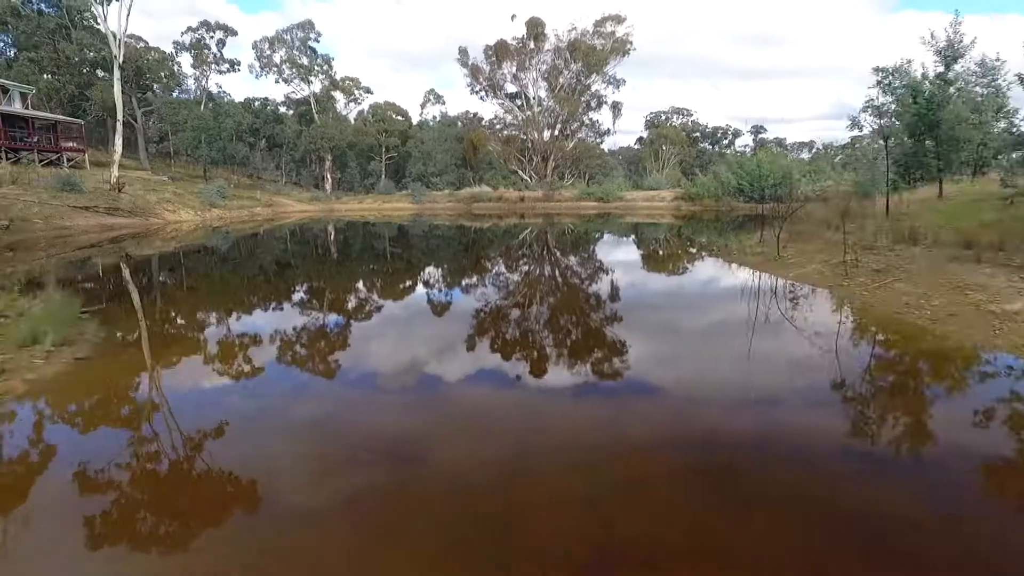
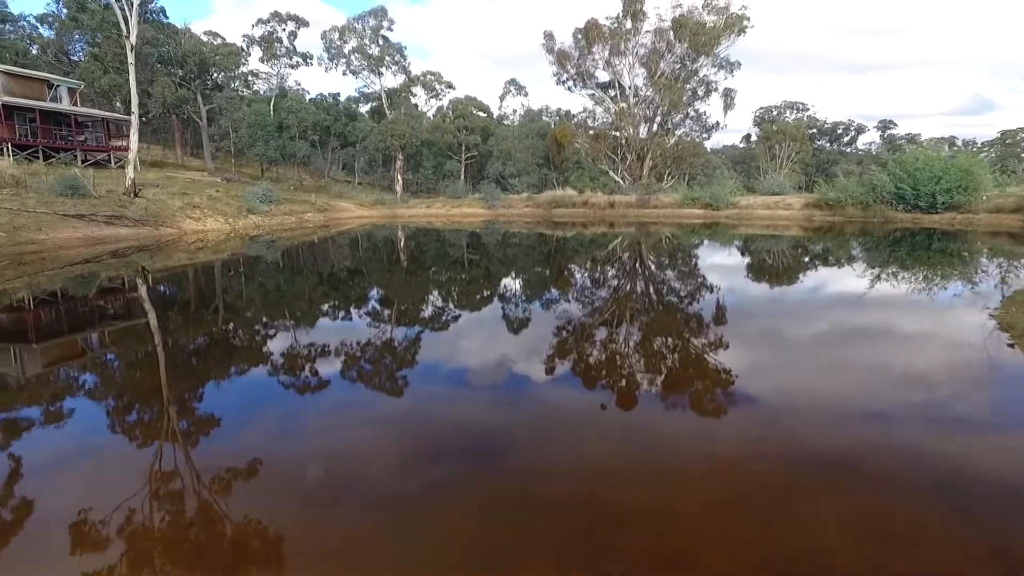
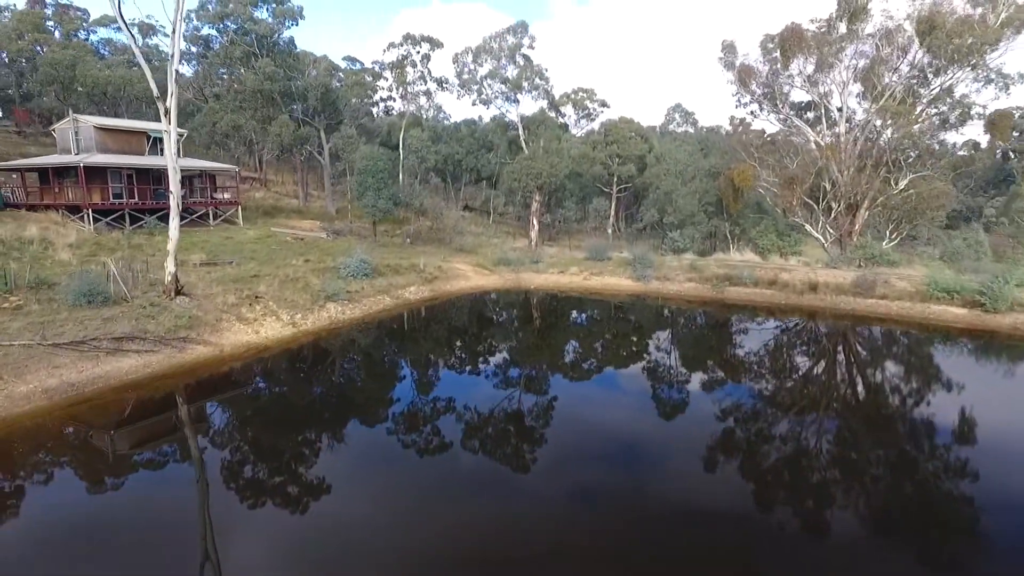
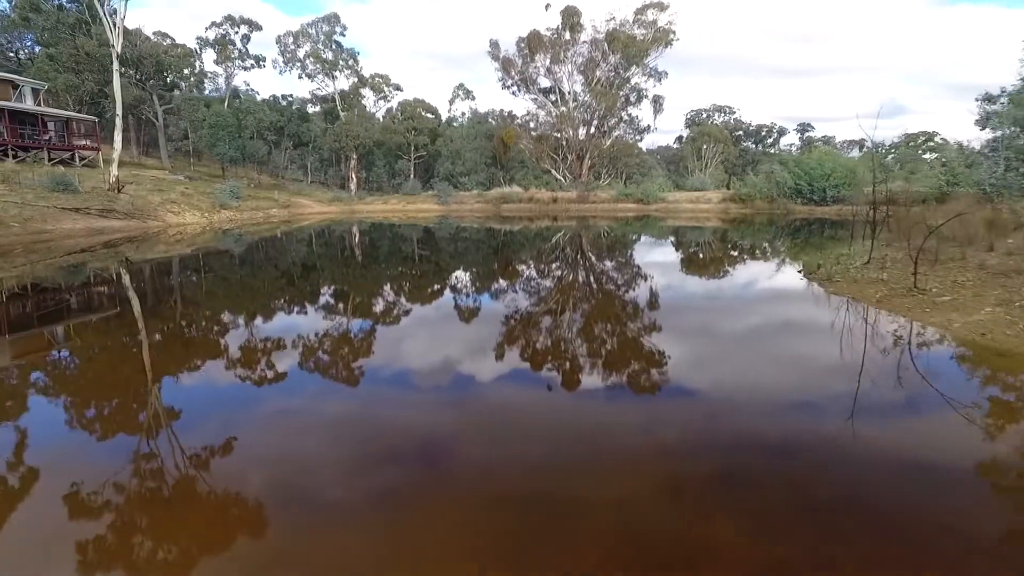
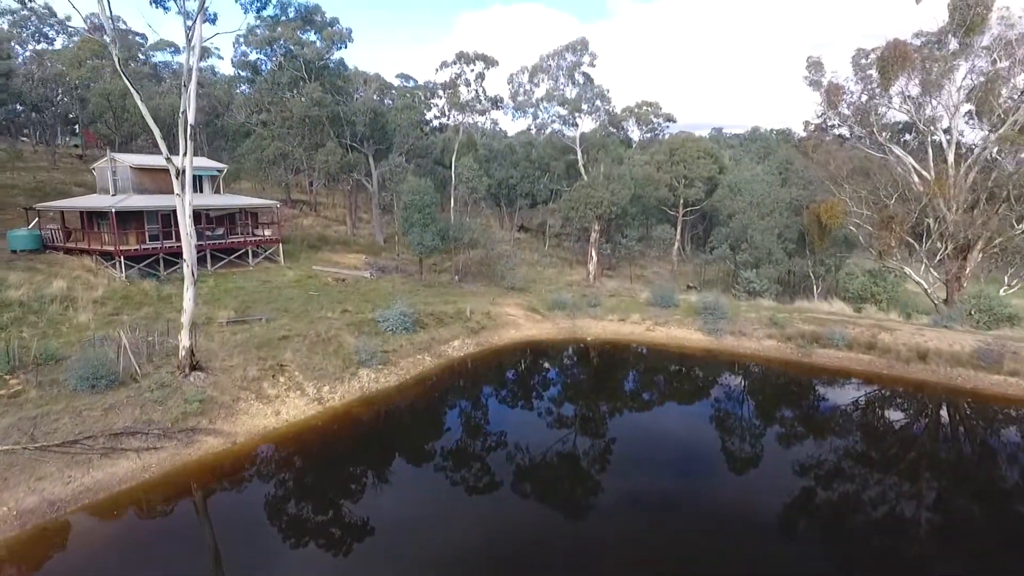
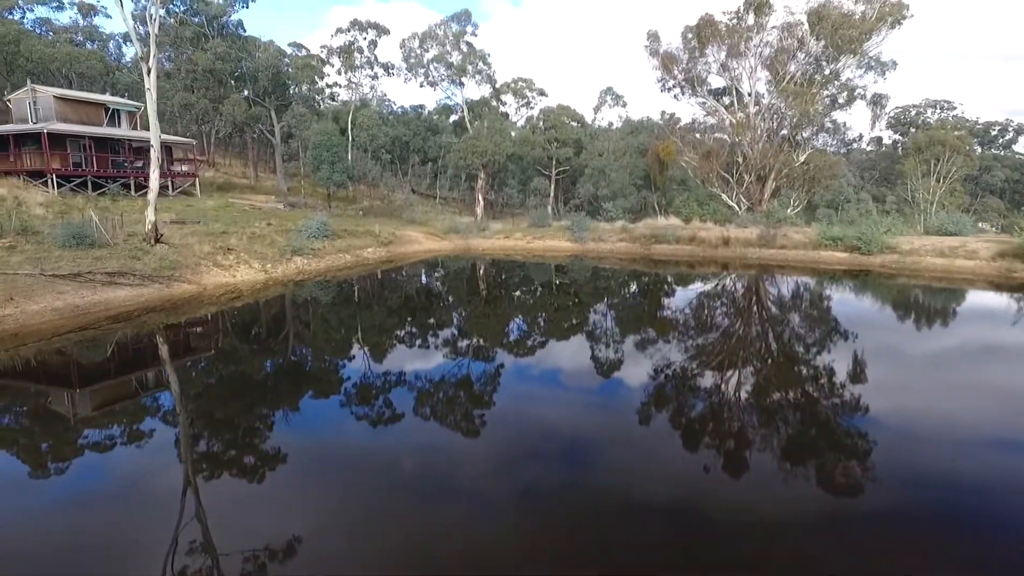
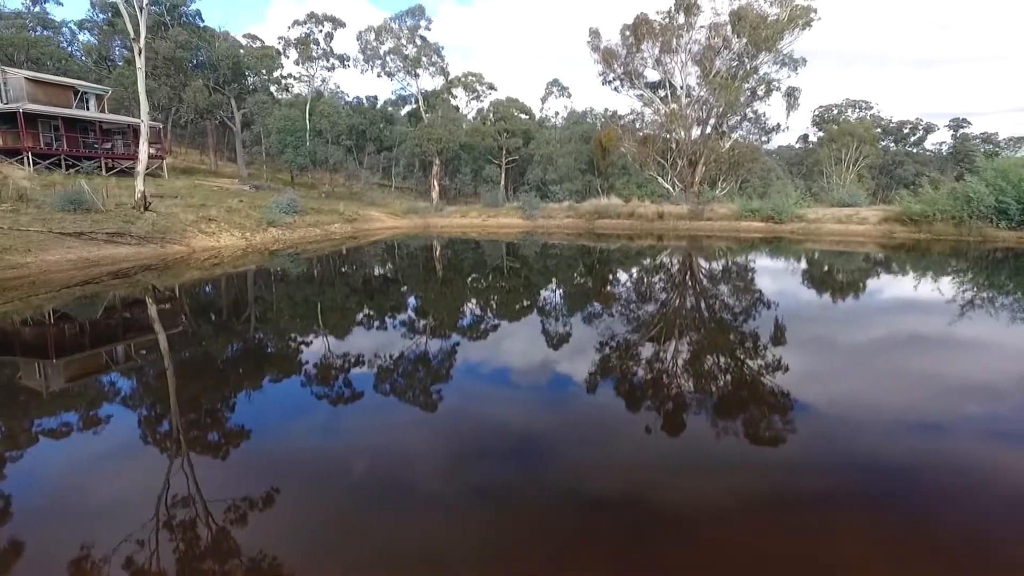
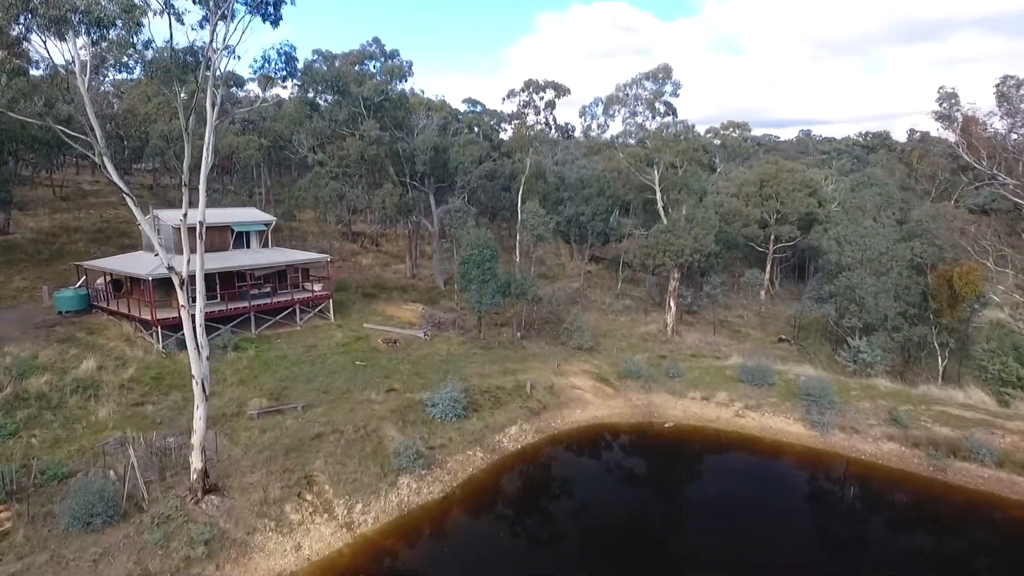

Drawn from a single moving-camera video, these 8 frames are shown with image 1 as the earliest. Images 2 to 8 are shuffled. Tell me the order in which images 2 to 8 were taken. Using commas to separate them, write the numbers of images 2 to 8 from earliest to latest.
4, 2, 7, 6, 3, 5, 8
